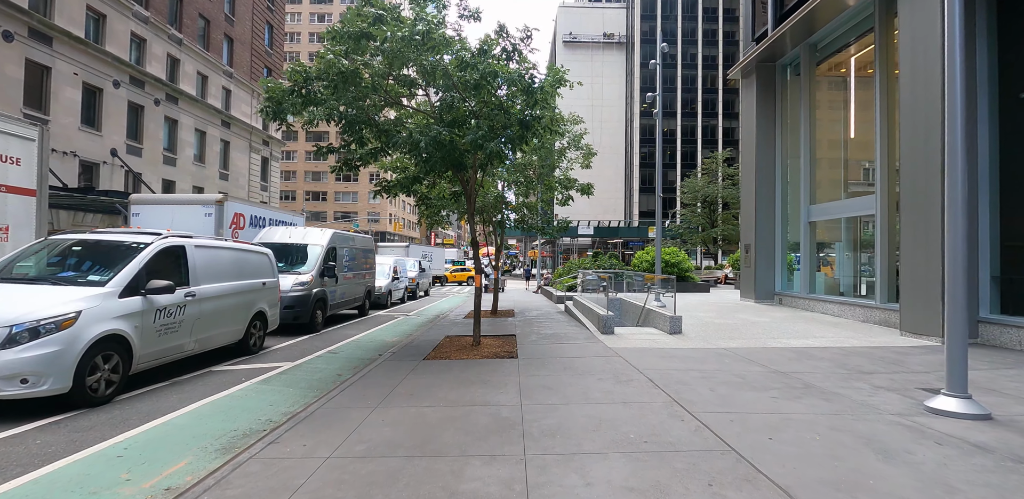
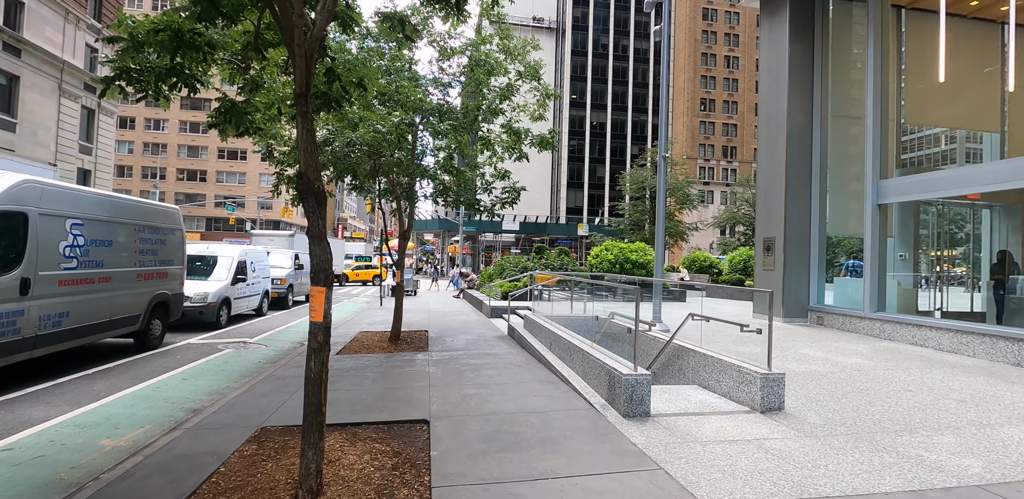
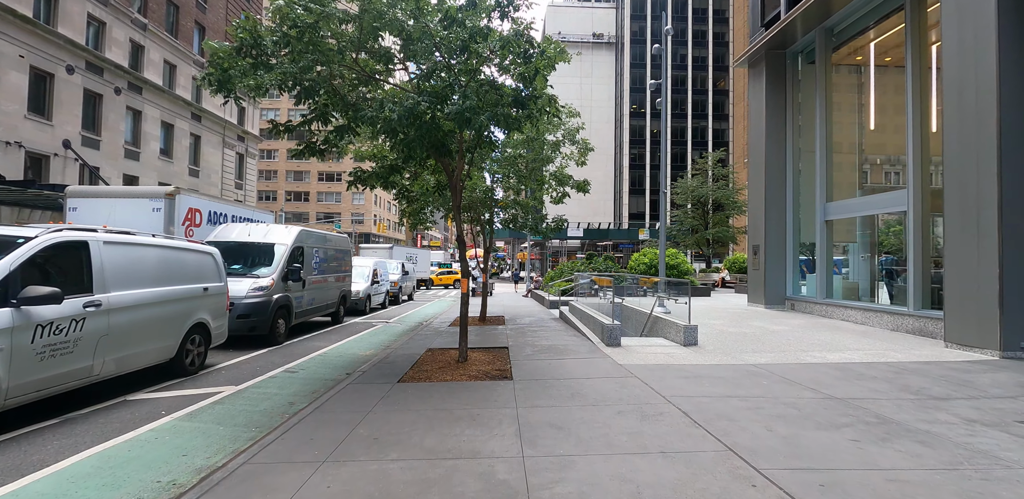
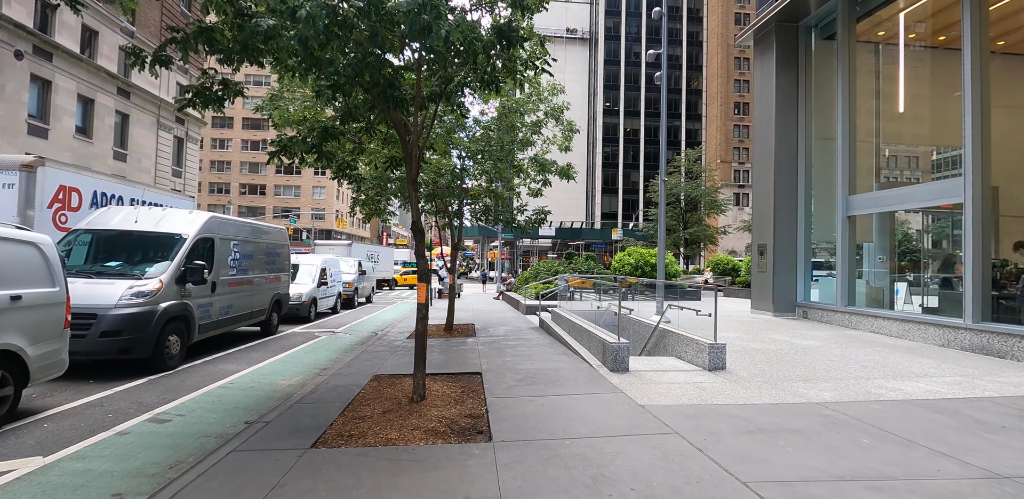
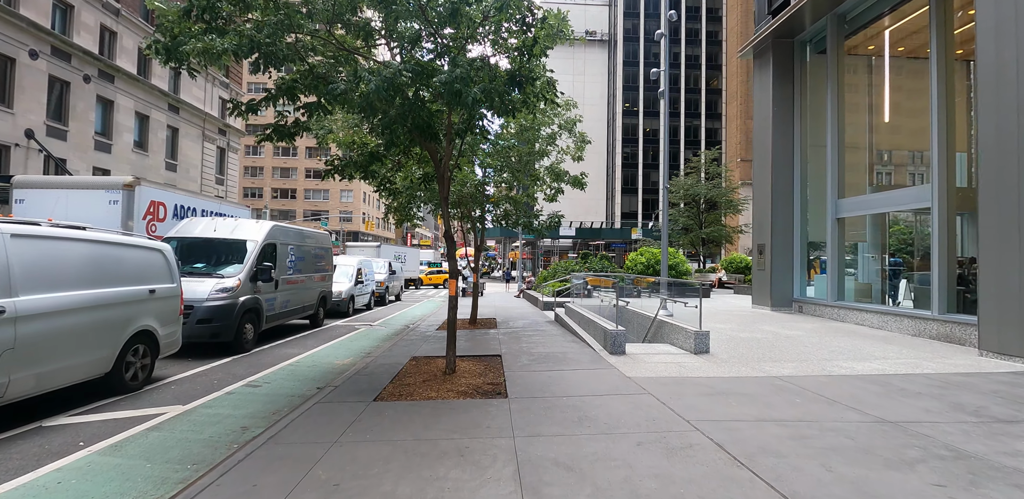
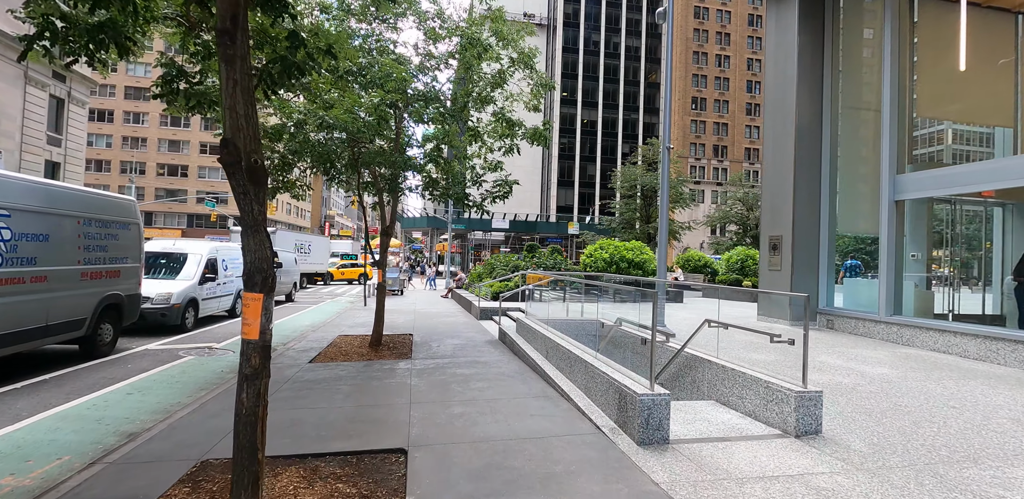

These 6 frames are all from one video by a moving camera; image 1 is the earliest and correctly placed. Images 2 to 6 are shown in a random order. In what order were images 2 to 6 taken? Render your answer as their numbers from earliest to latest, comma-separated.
3, 5, 4, 2, 6
